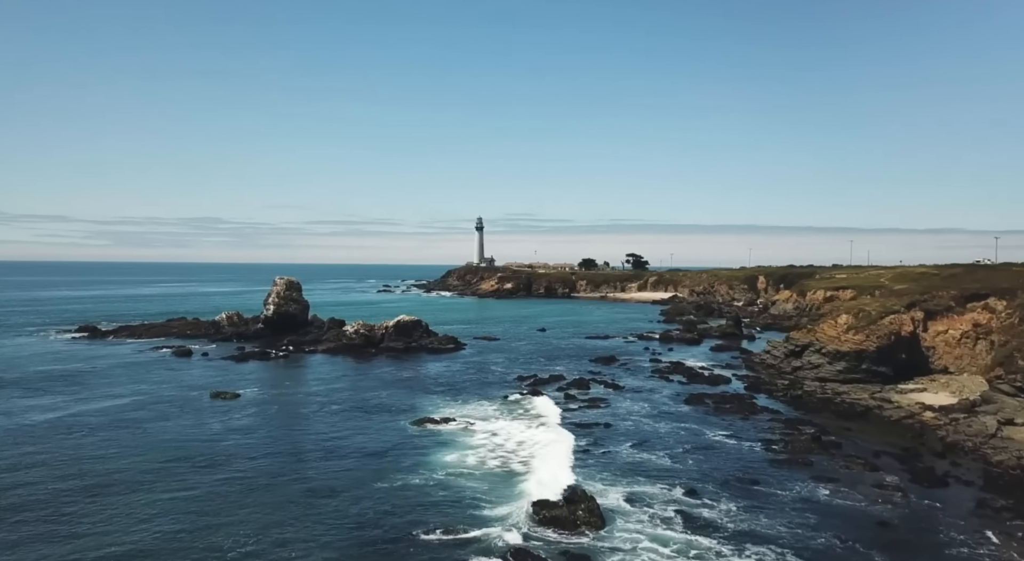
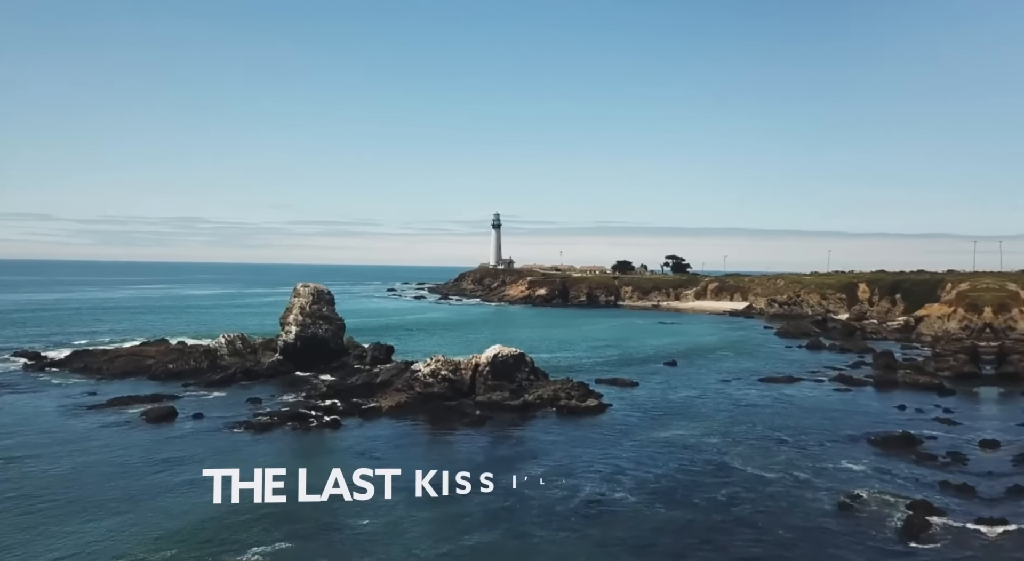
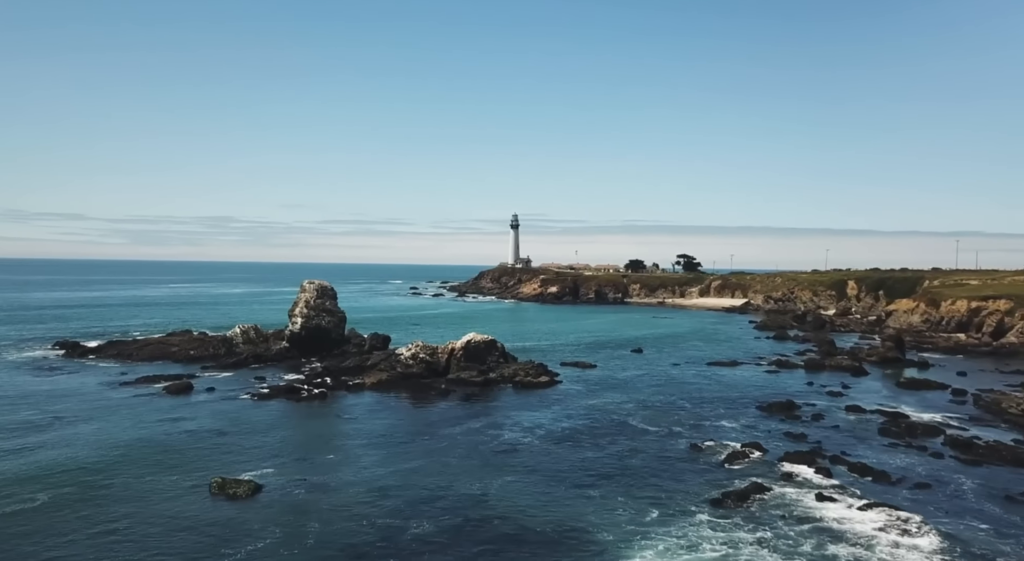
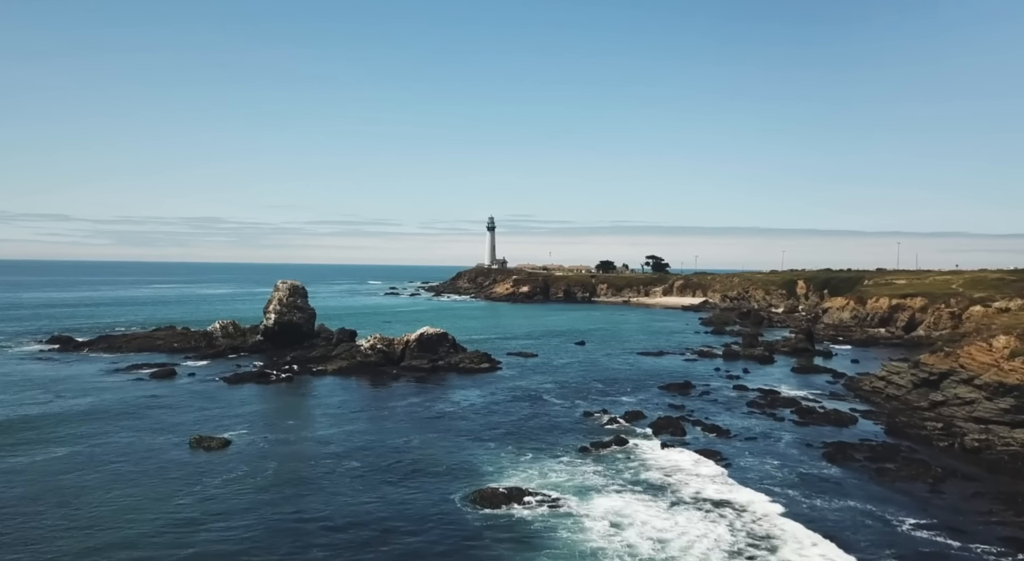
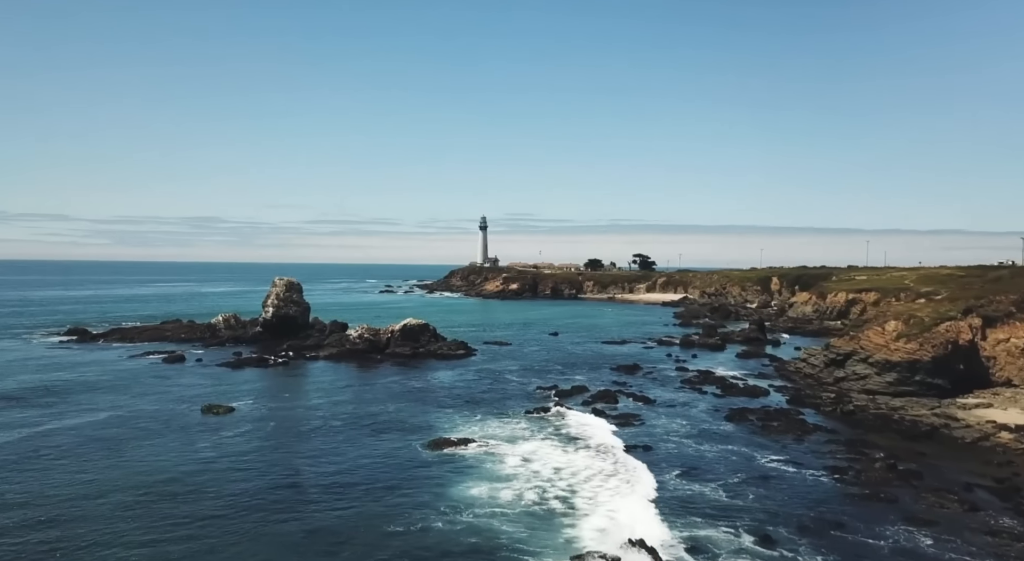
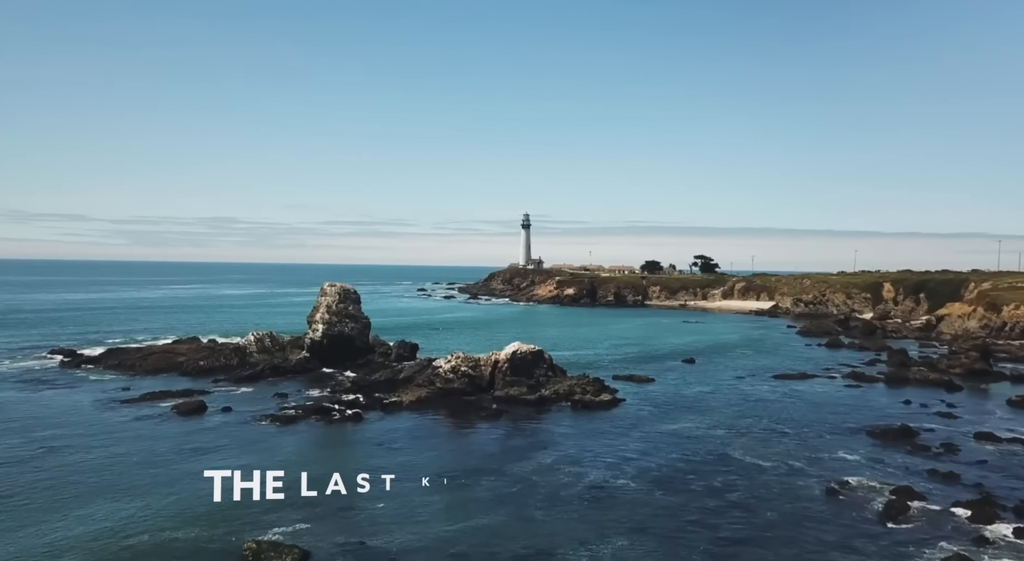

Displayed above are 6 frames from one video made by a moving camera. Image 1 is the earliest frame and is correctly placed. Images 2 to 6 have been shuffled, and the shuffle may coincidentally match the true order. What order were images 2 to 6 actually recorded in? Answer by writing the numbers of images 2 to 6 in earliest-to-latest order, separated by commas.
5, 4, 3, 6, 2
